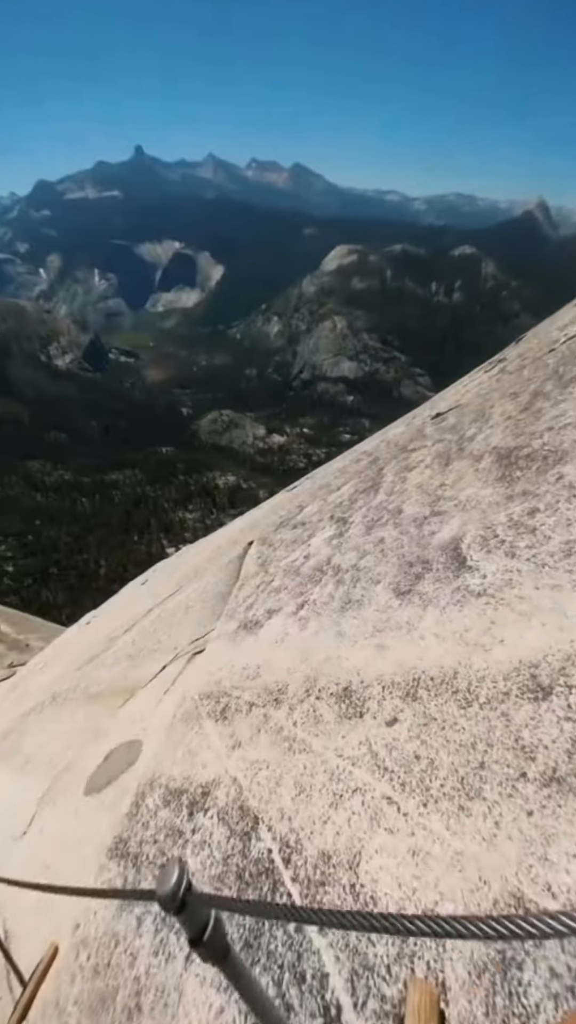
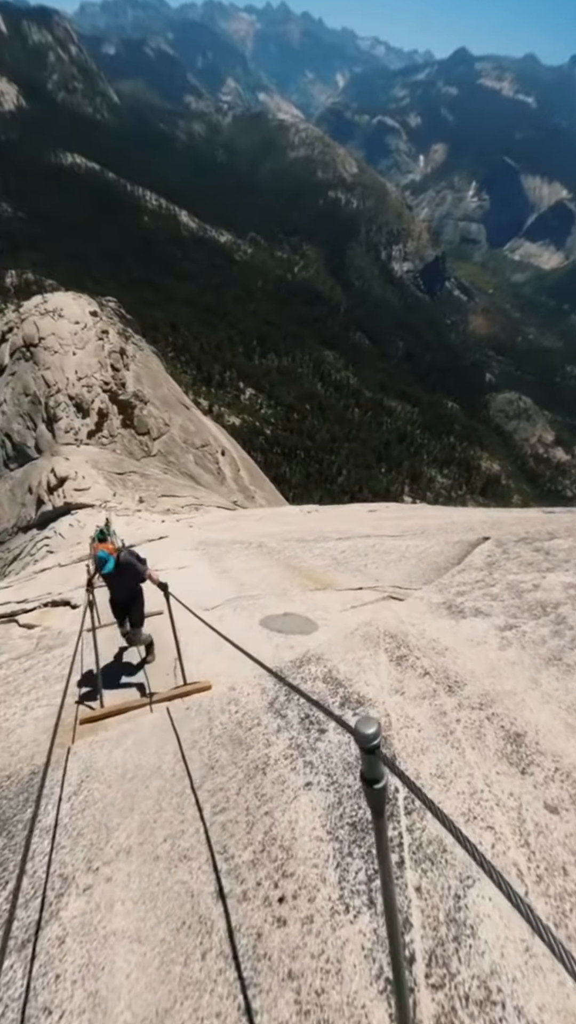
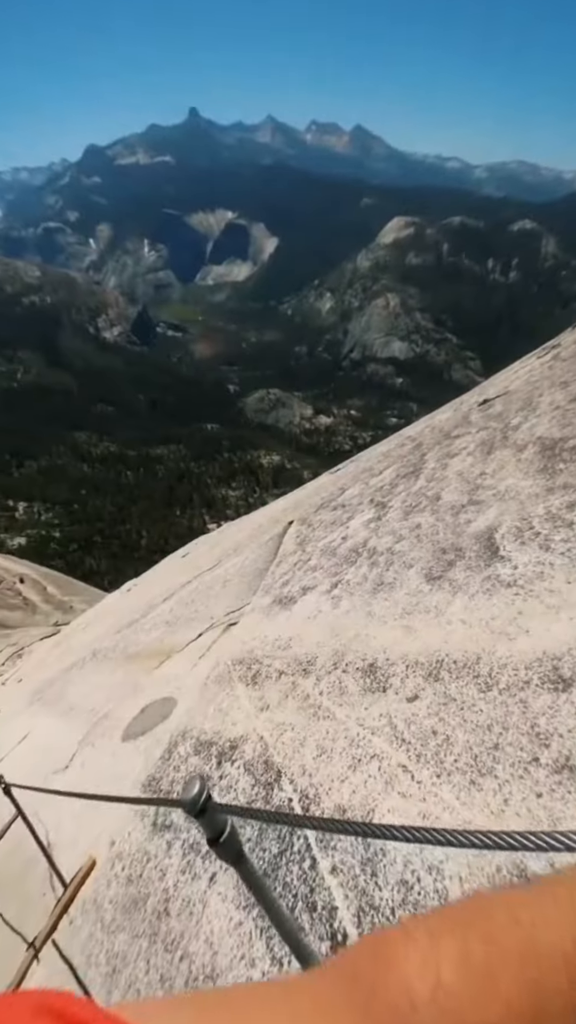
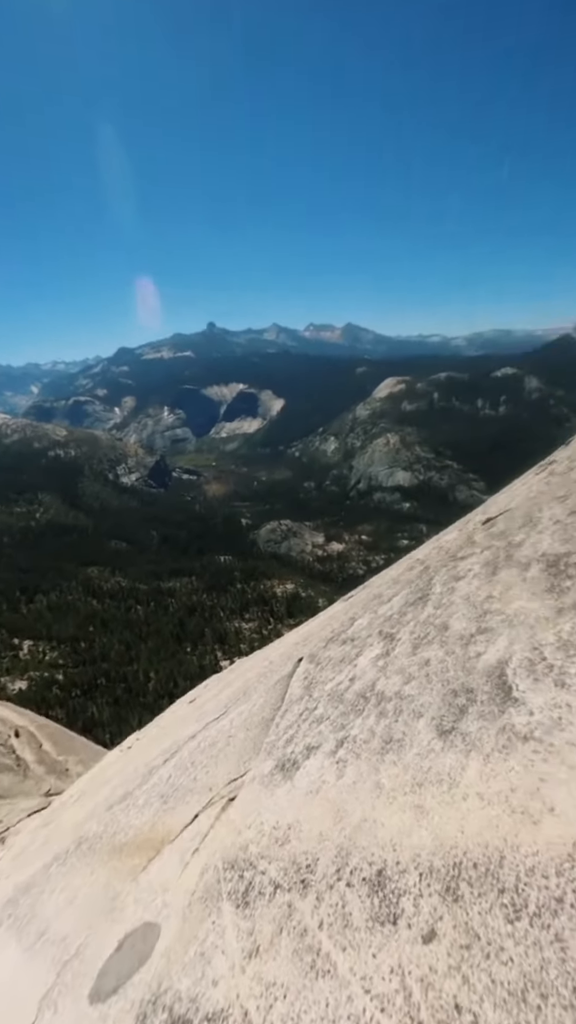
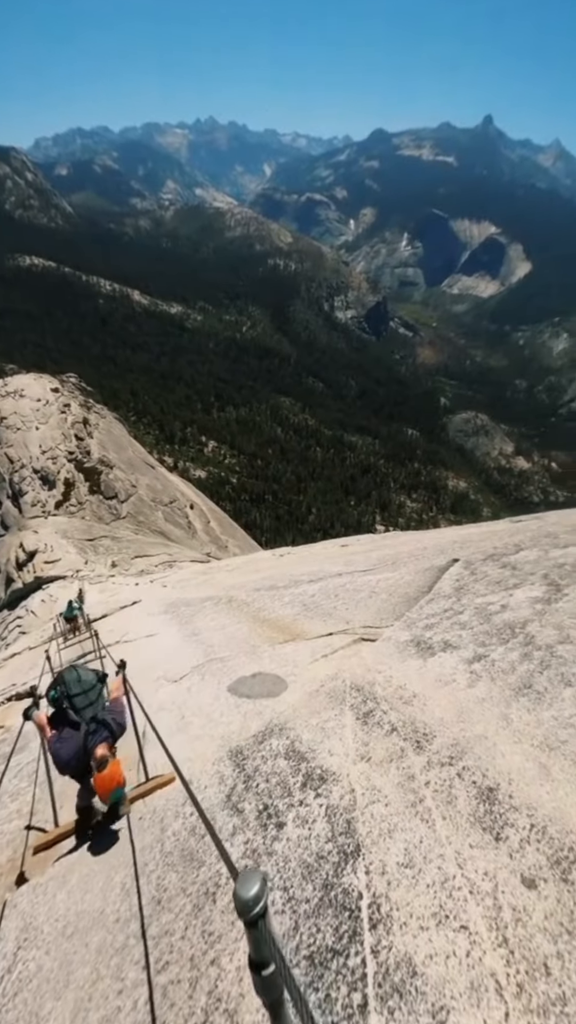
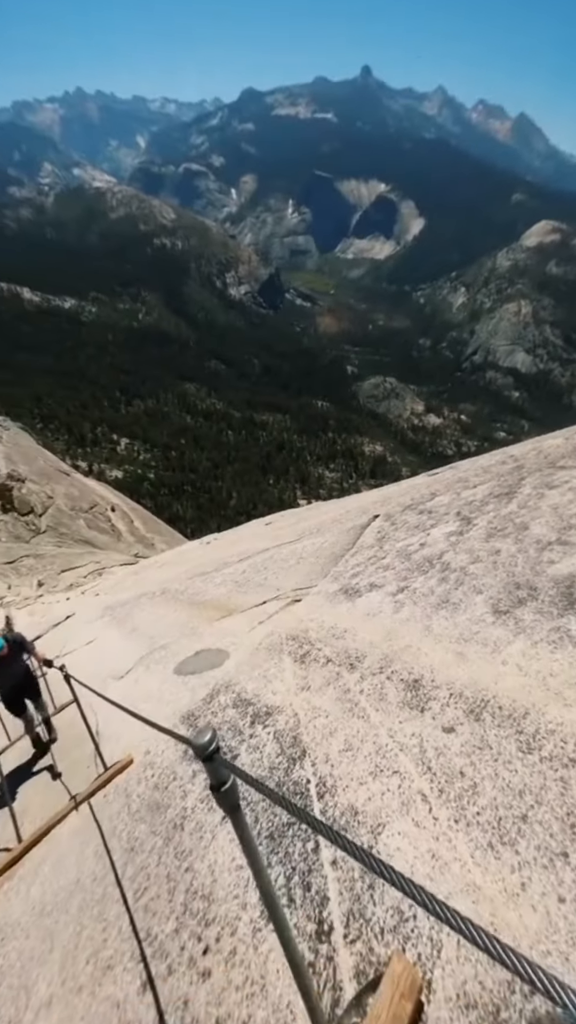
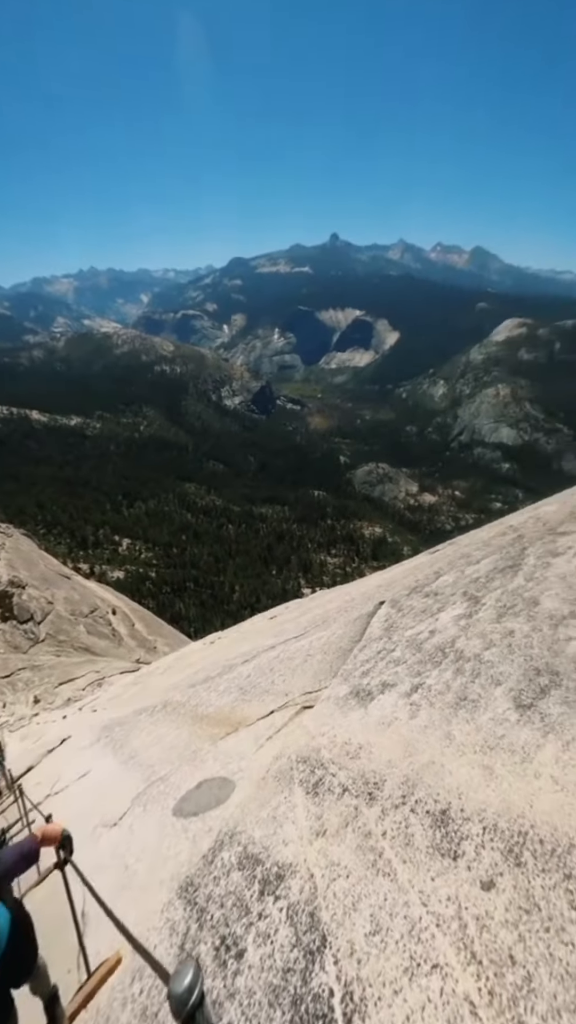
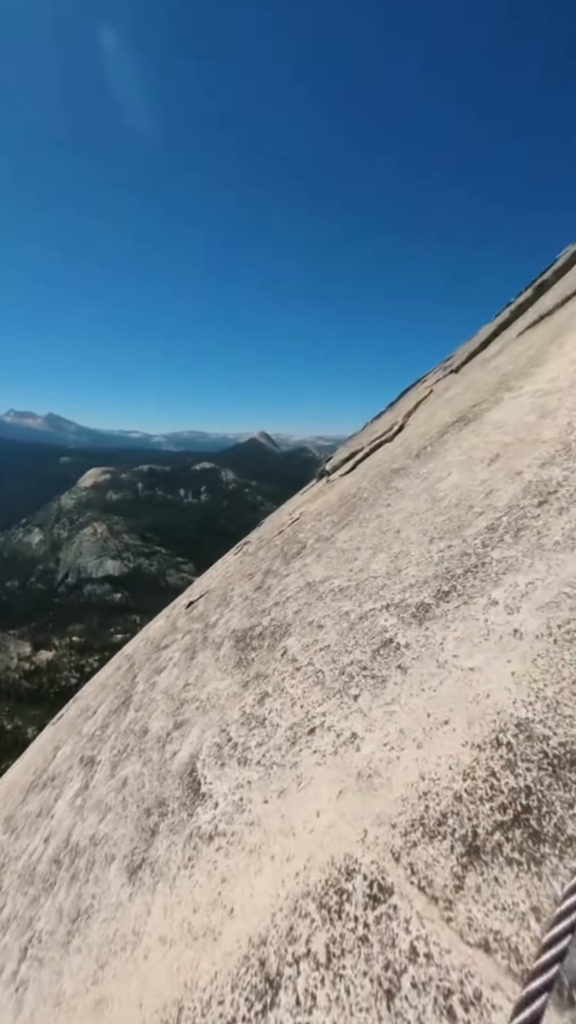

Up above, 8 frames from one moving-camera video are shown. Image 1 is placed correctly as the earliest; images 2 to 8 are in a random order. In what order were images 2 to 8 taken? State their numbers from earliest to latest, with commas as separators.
3, 6, 2, 5, 7, 4, 8
